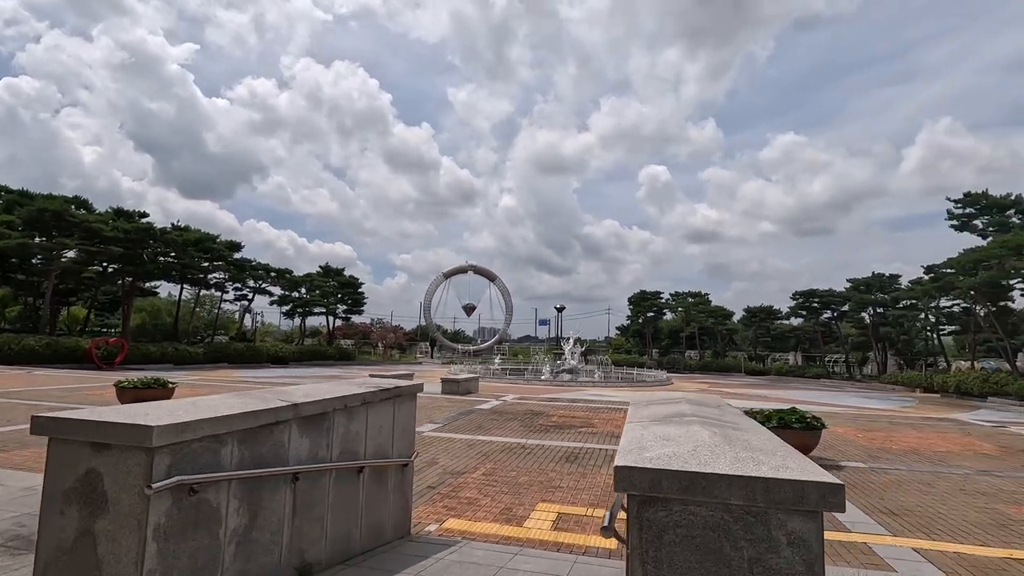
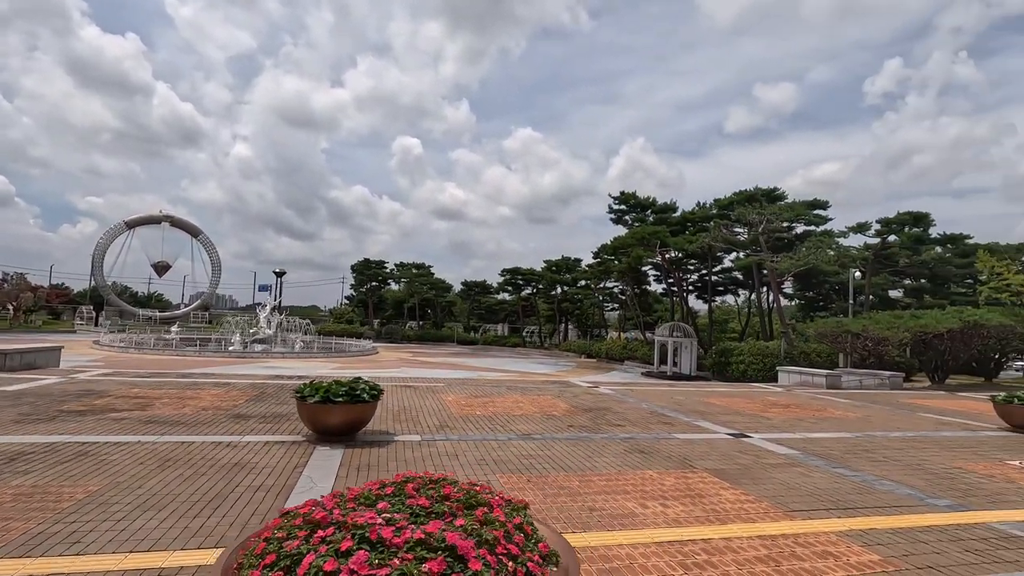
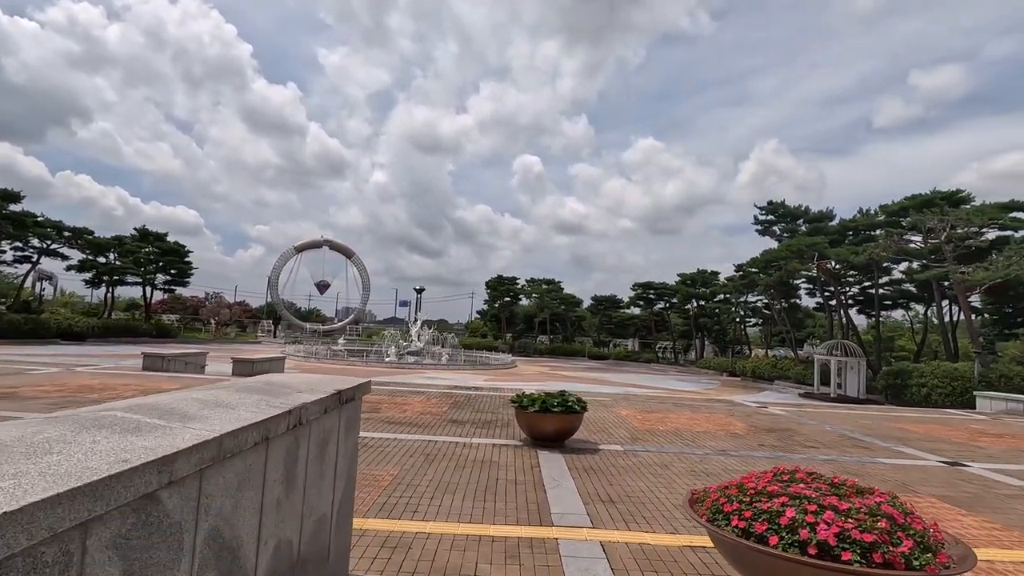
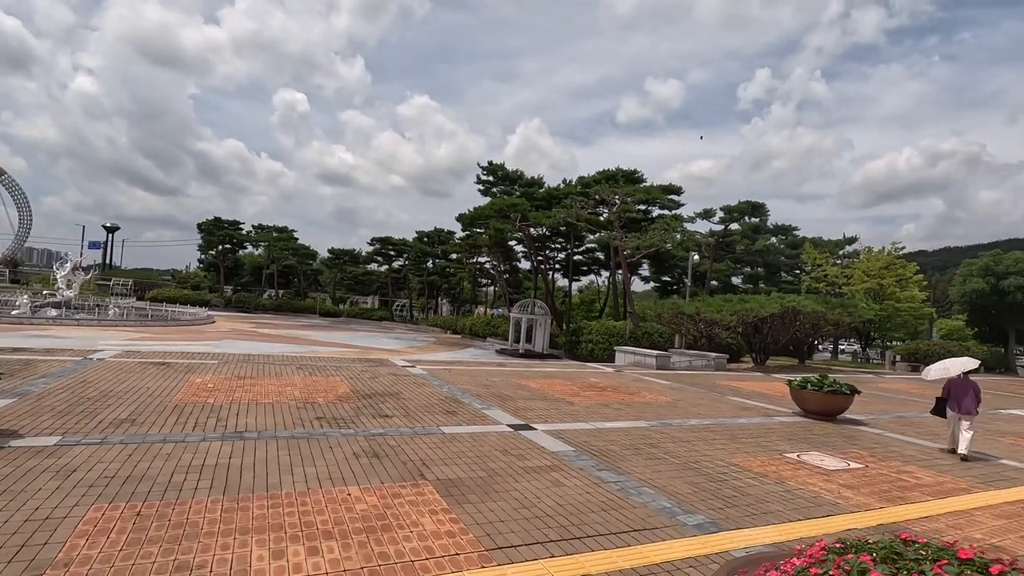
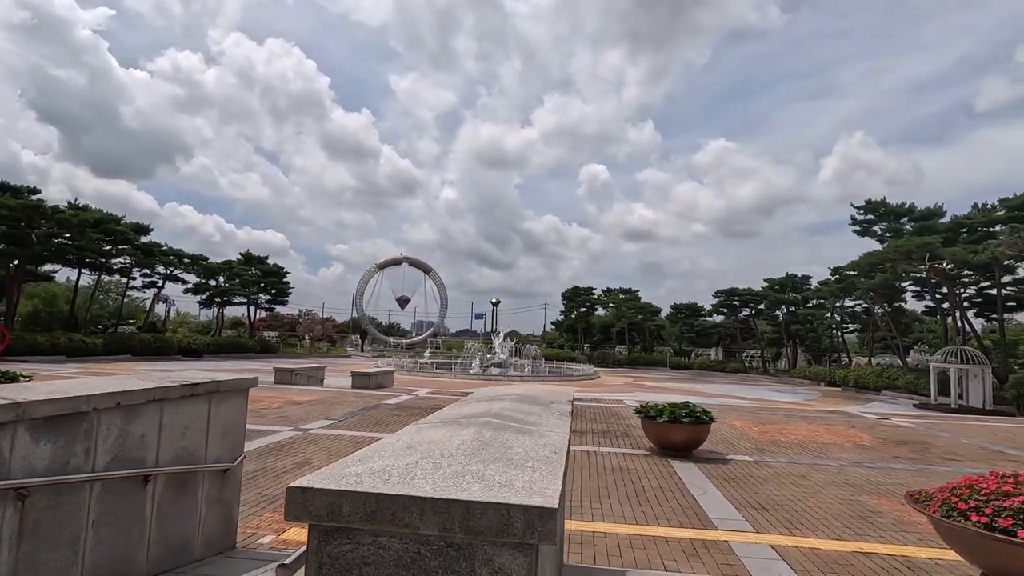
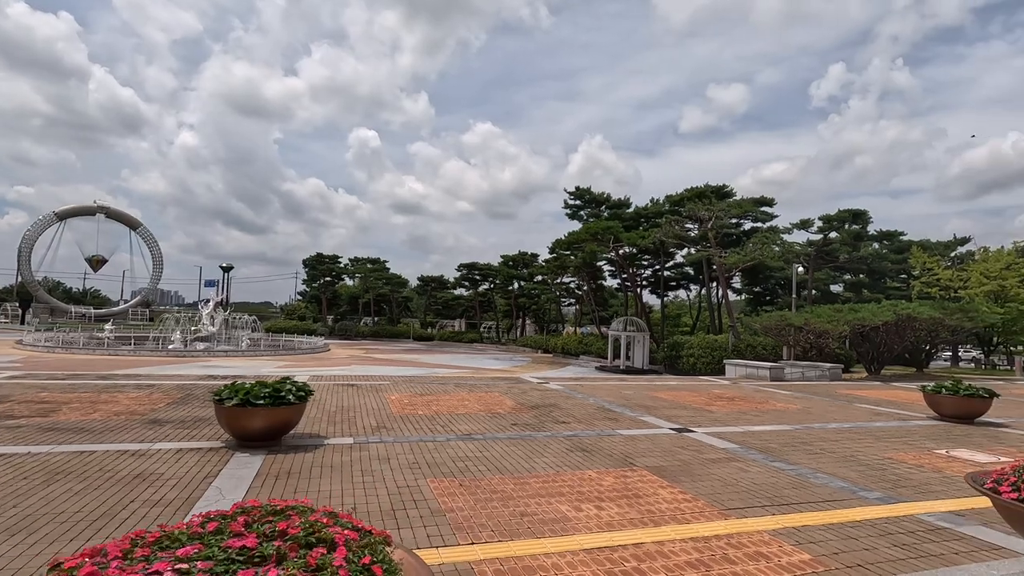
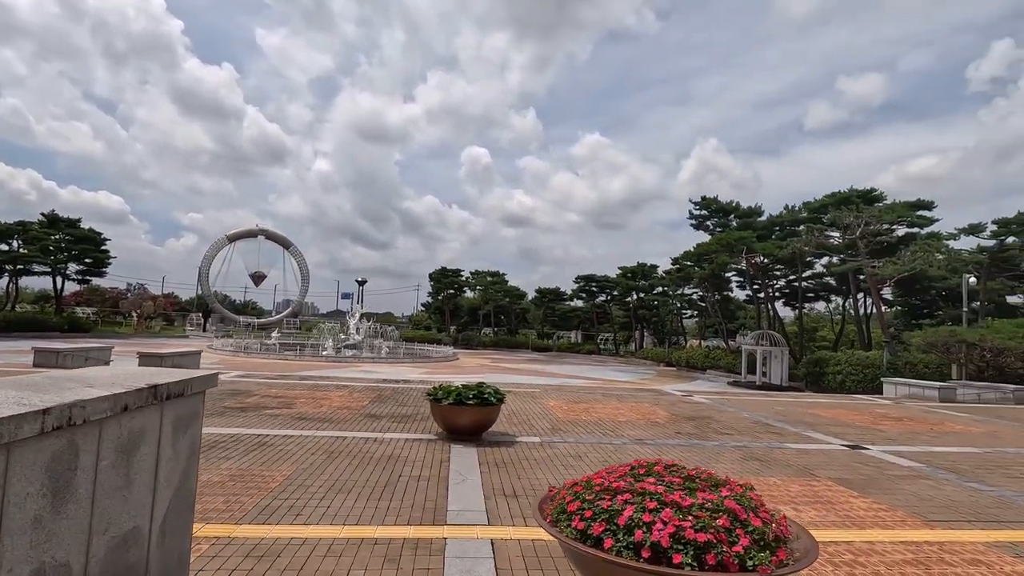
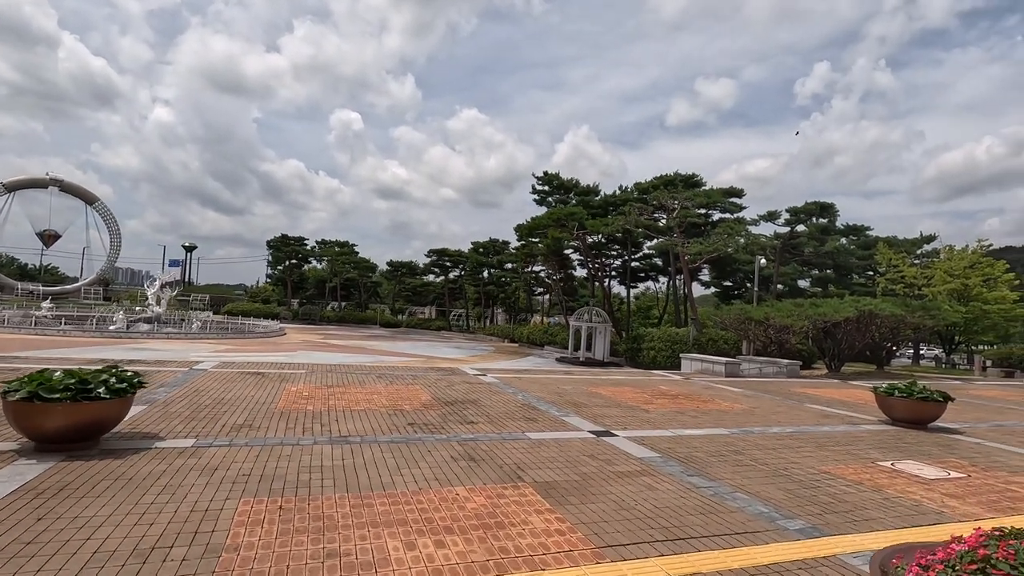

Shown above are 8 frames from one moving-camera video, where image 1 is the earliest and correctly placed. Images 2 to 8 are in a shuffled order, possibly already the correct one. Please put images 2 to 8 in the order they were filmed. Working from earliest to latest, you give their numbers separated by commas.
5, 3, 7, 2, 6, 8, 4
